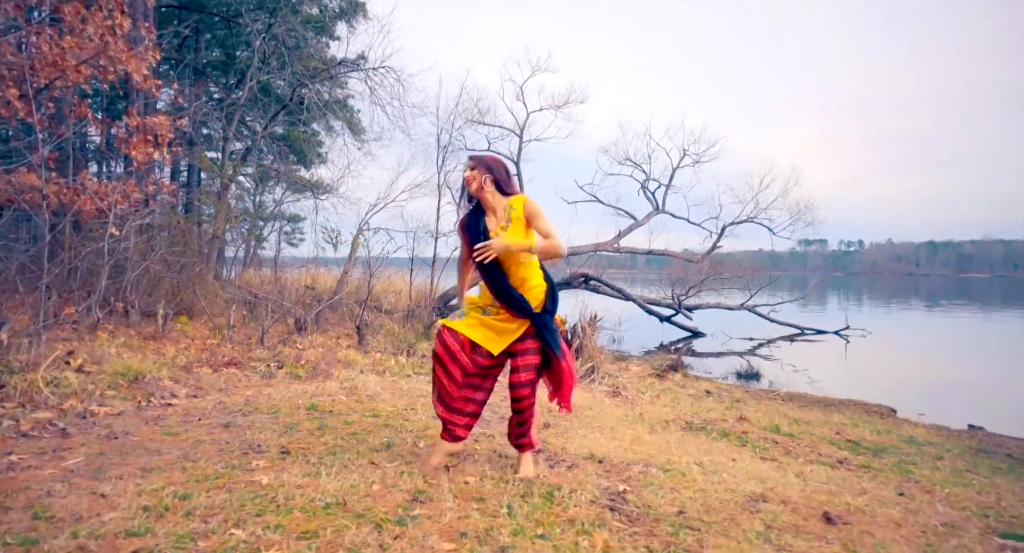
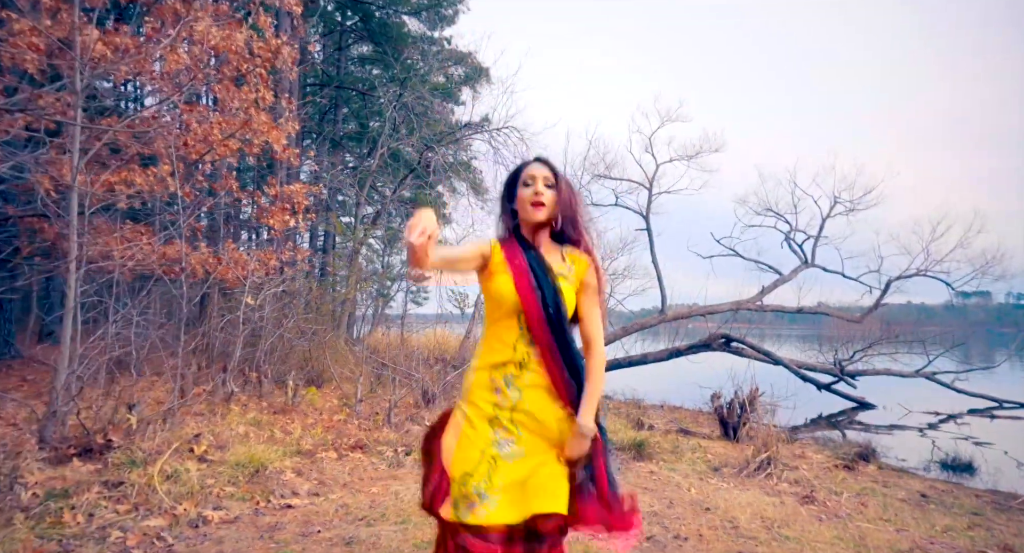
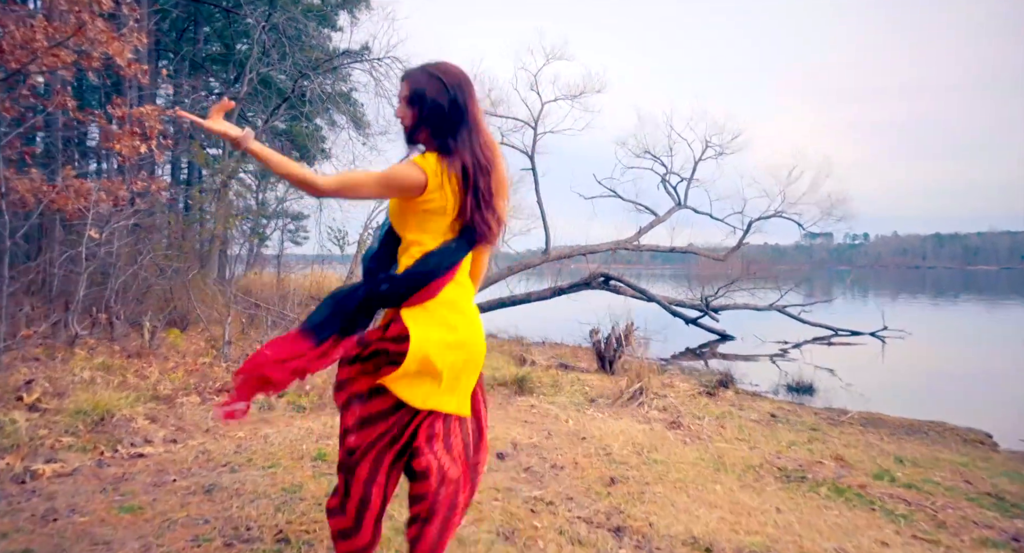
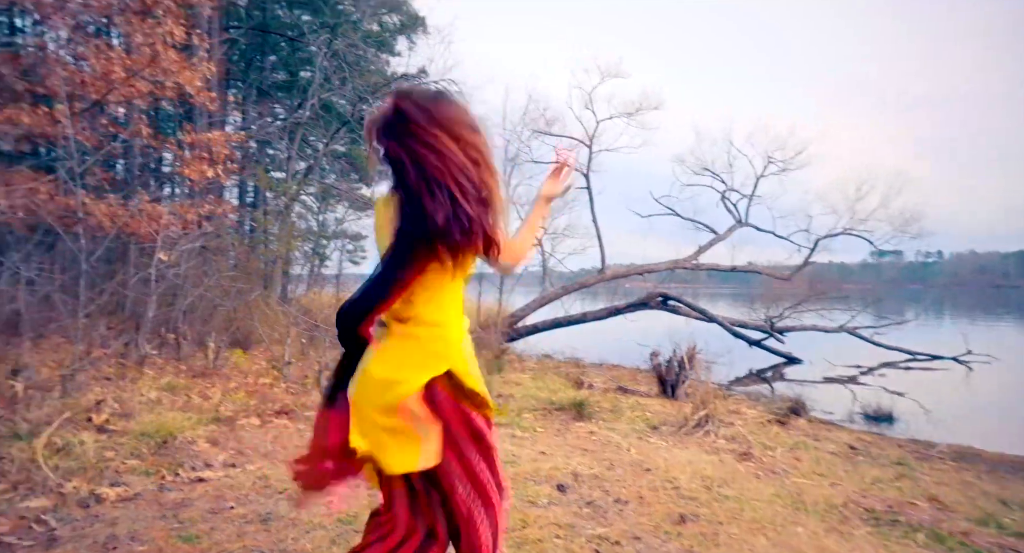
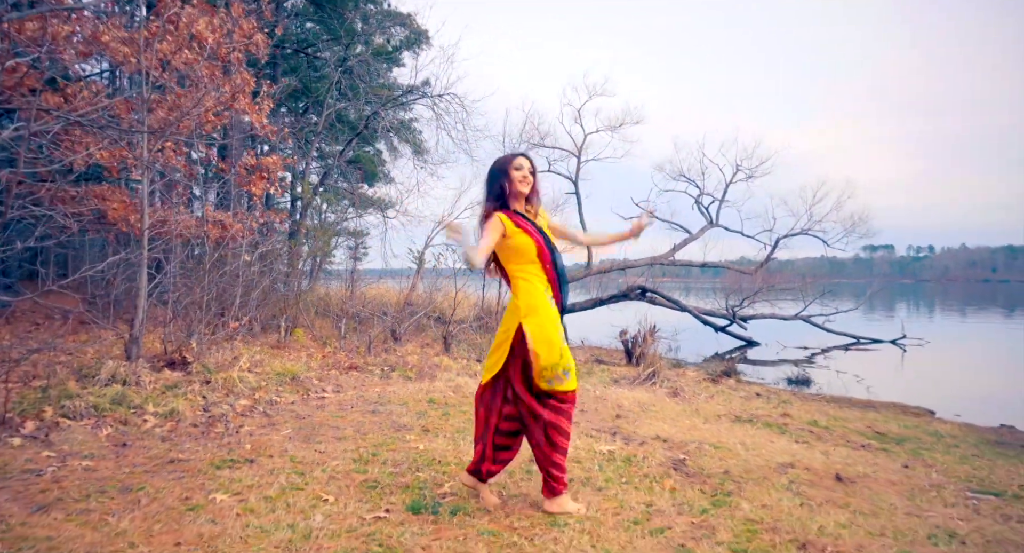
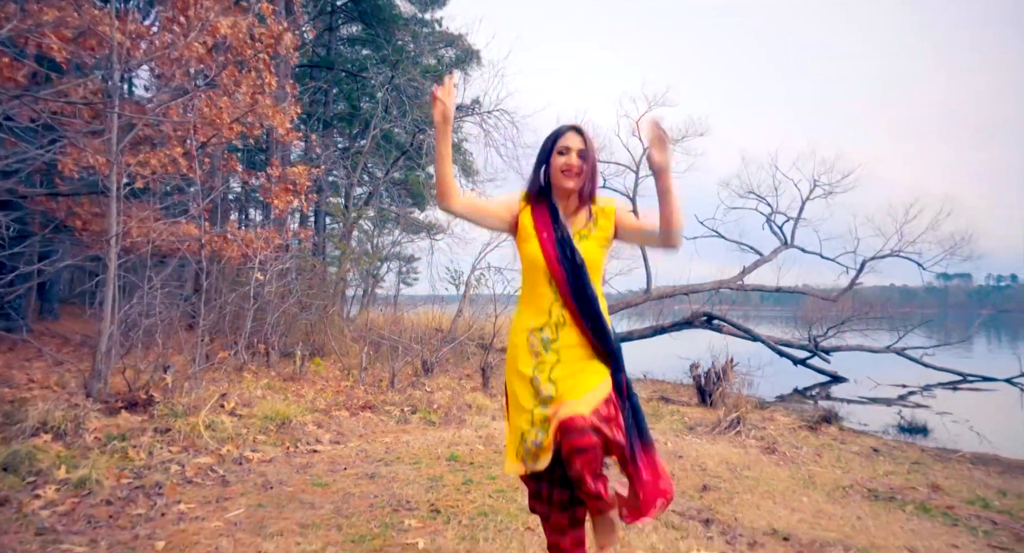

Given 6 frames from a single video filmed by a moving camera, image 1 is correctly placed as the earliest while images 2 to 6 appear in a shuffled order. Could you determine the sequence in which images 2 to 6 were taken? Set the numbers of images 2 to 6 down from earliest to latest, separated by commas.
3, 4, 2, 6, 5
